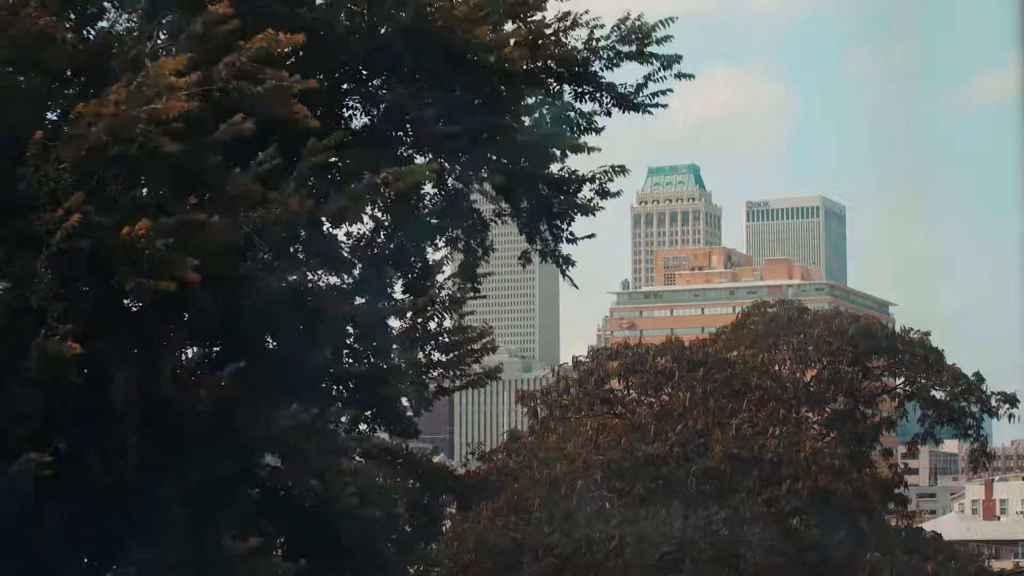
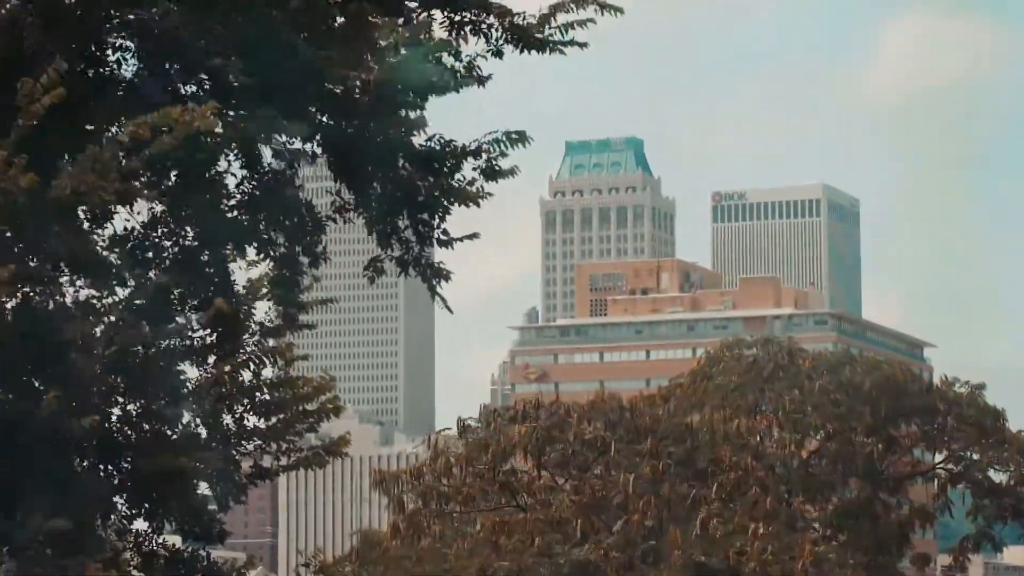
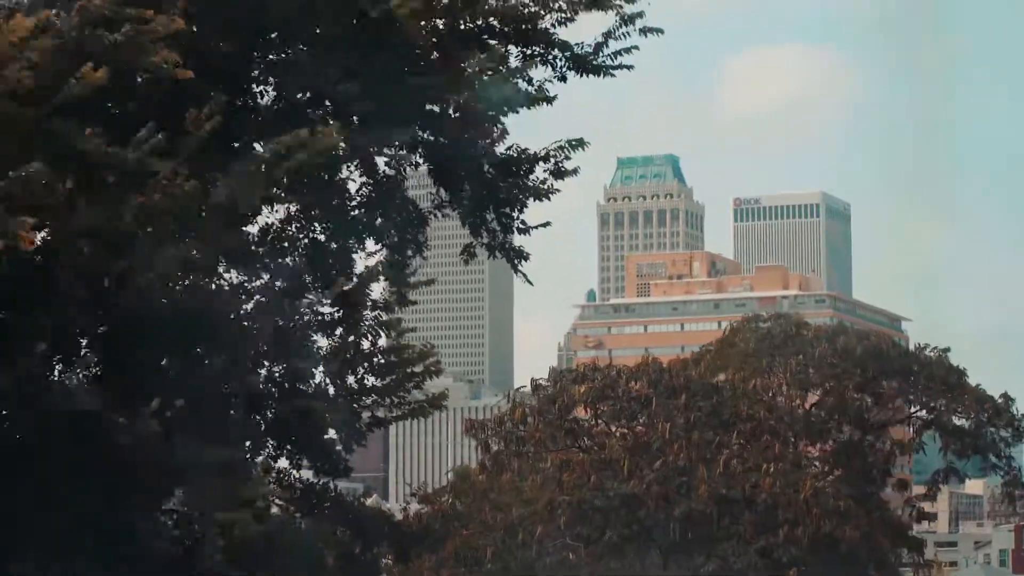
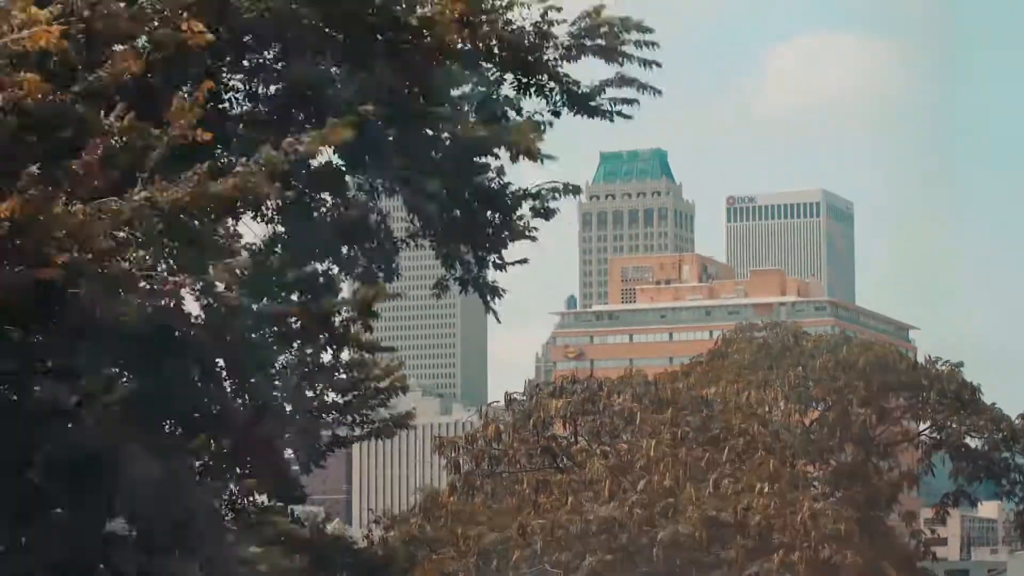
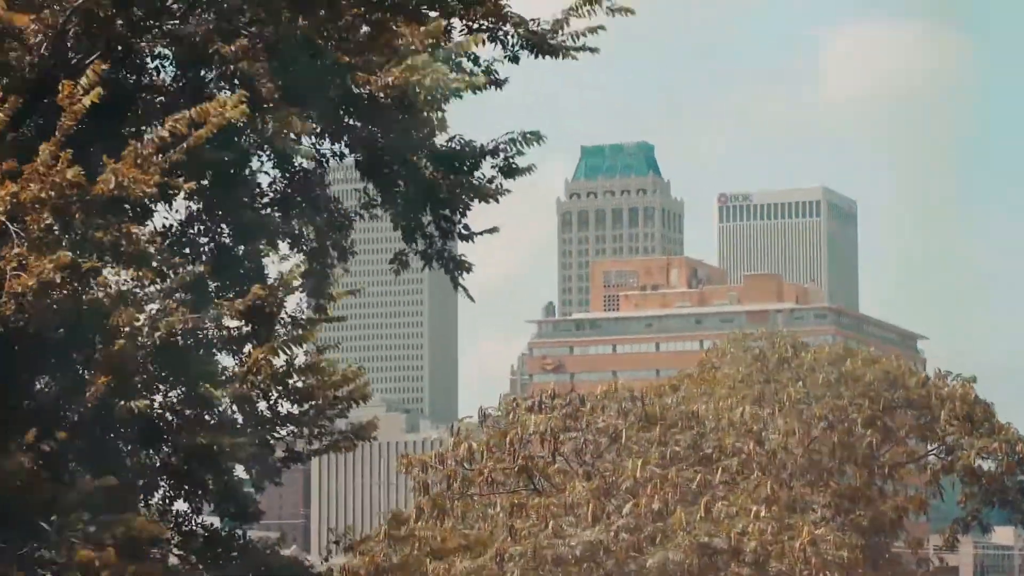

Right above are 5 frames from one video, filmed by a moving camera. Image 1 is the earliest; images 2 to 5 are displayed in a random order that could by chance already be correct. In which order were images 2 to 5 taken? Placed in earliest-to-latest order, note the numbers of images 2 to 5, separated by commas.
3, 4, 5, 2
